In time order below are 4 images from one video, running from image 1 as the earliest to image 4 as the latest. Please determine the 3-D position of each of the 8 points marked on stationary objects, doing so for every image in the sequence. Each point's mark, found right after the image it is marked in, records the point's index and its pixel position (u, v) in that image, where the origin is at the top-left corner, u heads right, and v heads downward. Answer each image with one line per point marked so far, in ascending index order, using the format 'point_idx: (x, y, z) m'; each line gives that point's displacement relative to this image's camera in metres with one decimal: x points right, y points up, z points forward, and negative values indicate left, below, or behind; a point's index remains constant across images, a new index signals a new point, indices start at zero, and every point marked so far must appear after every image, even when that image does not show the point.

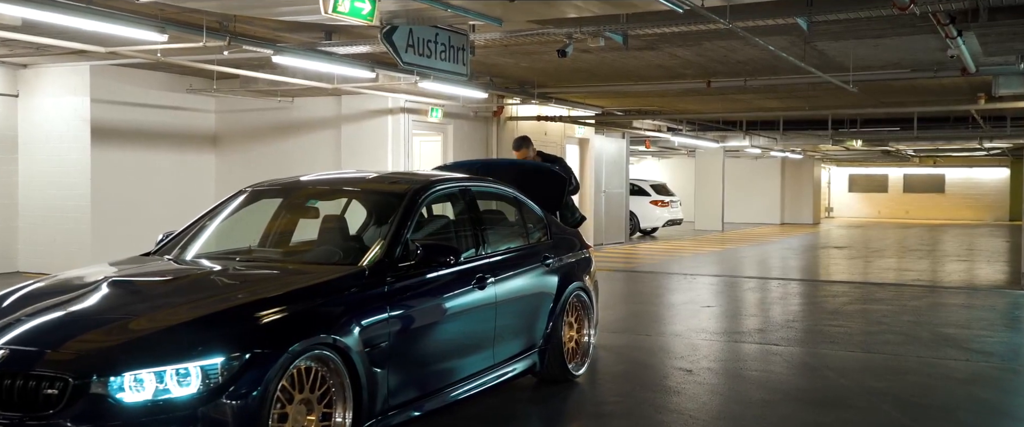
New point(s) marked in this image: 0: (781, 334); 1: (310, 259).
0: (+2.9, -1.3, +10.7) m
1: (-1.2, -0.3, +6.0) m
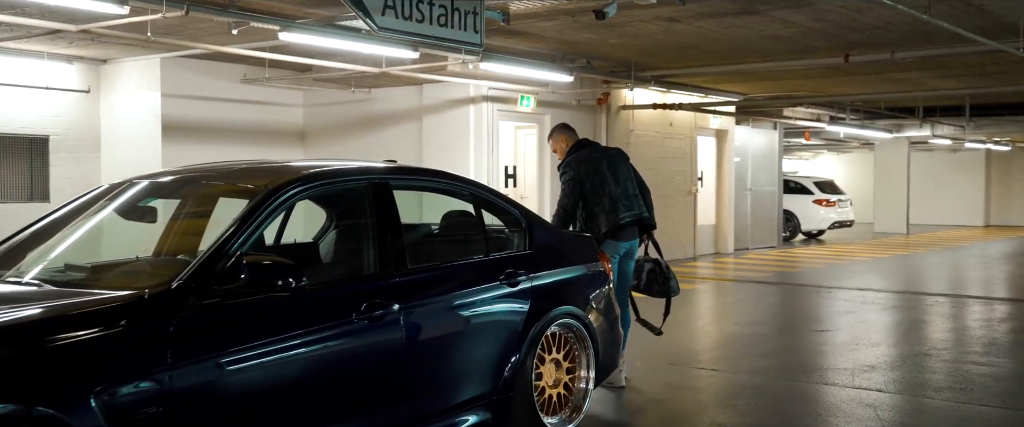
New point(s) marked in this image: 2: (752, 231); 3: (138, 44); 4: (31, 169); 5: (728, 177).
0: (+3.3, -1.3, +8.3) m
1: (-1.7, -0.3, +4.5) m
2: (+4.7, -0.3, +19.4) m
3: (-4.7, +2.1, +12.5) m
4: (-6.5, +0.6, +13.4) m
5: (+4.0, +0.7, +18.4) m
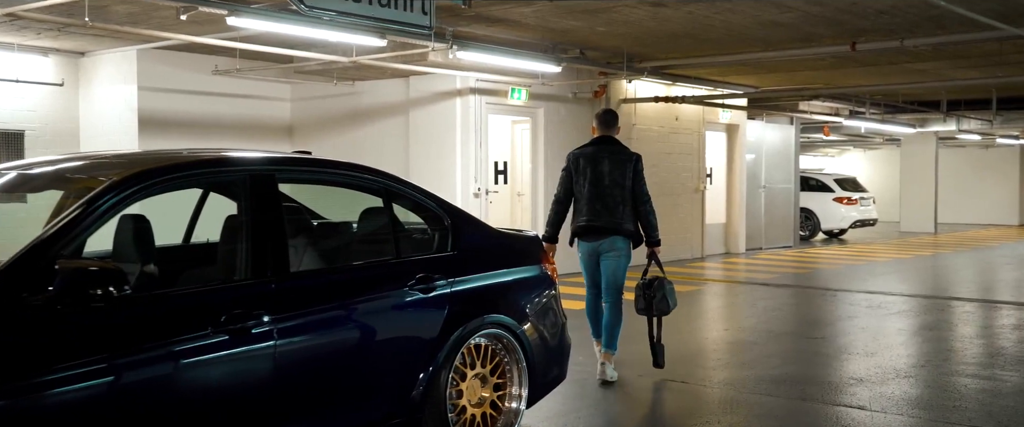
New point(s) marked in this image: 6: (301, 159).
0: (+3.0, -1.3, +7.5) m
1: (-2.2, -0.3, +3.9) m
2: (+4.8, -0.3, +18.6) m
3: (-4.9, +2.2, +12.1) m
4: (-6.6, +0.6, +13.0) m
5: (+4.0, +0.7, +17.6) m
6: (-1.0, +0.3, +4.7) m
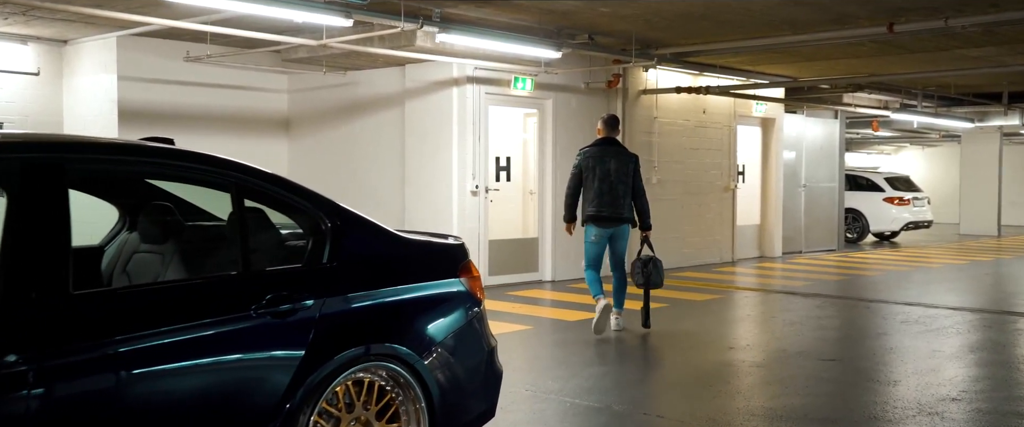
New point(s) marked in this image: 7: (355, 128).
0: (+2.6, -1.3, +6.3) m
1: (-2.7, -0.3, +3.0) m
2: (+5.1, -0.3, +17.2) m
3: (-4.9, +2.2, +11.3) m
4: (-6.6, +0.7, +12.3) m
5: (+4.3, +0.7, +16.3) m
6: (-1.5, +0.2, +3.7) m
7: (-2.1, +1.1, +13.2) m
